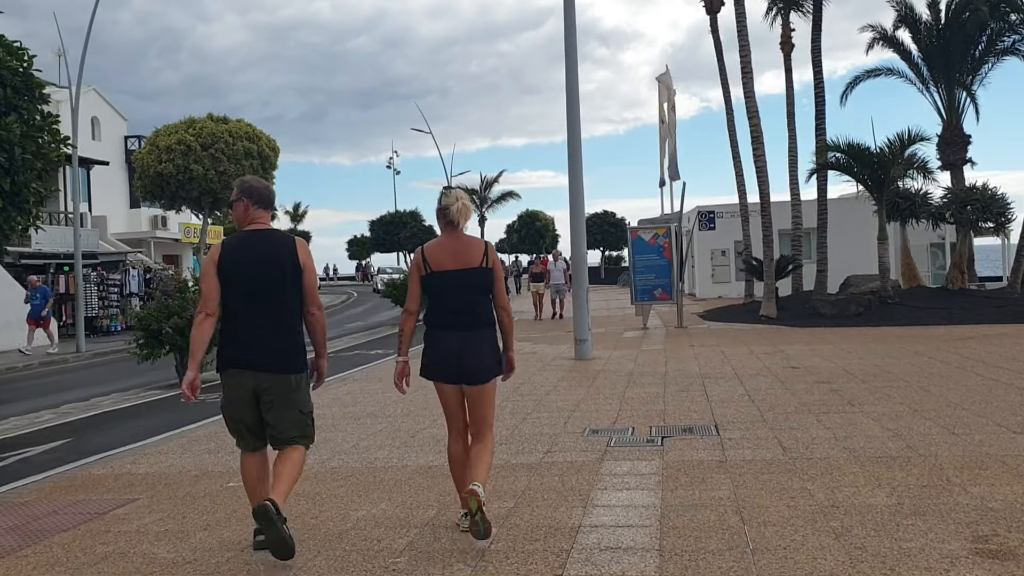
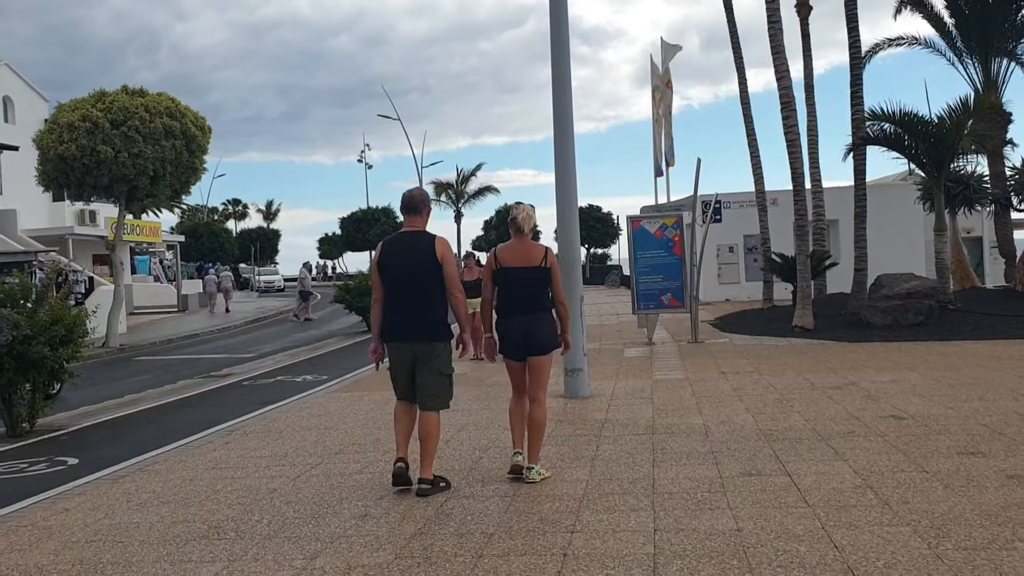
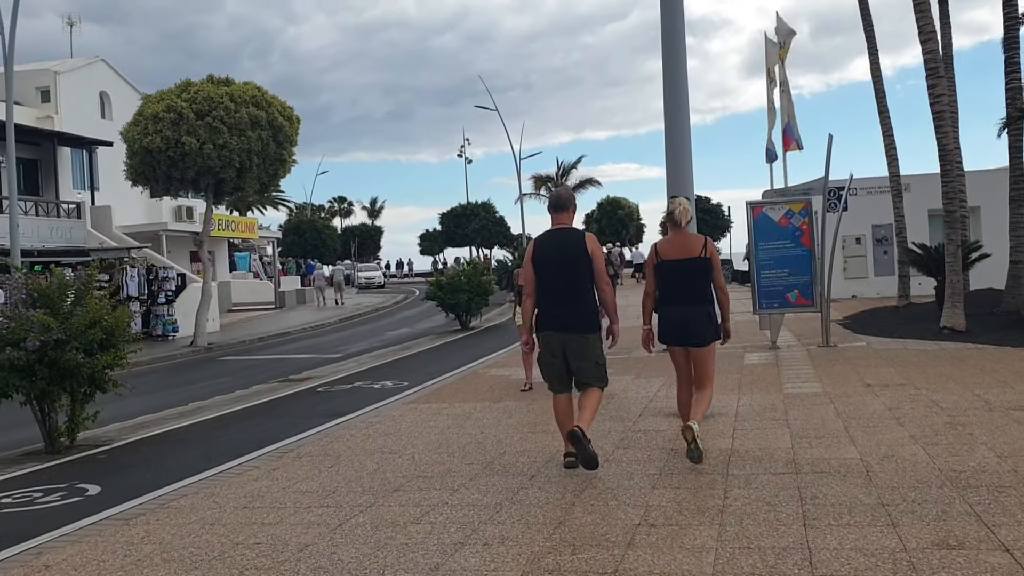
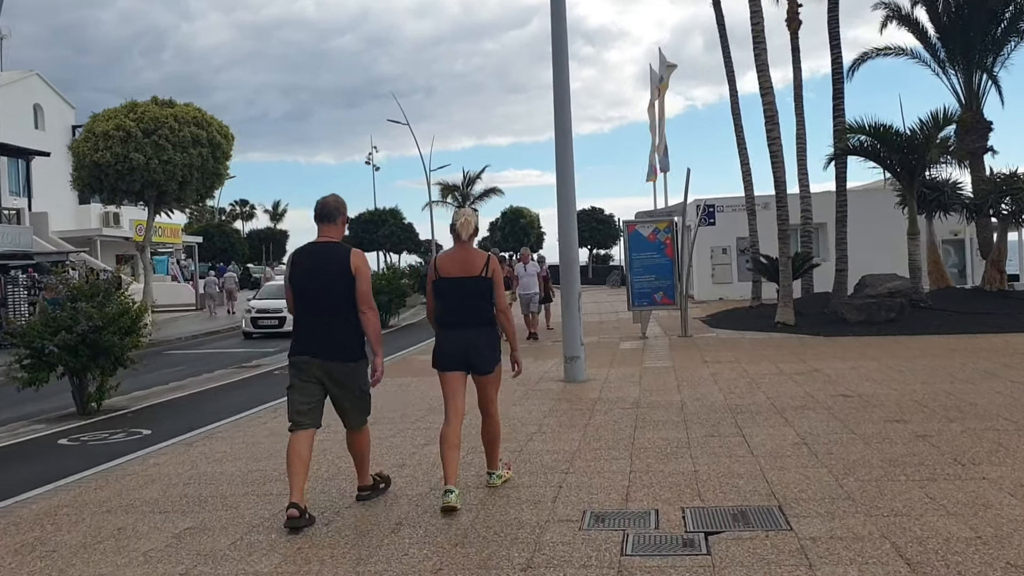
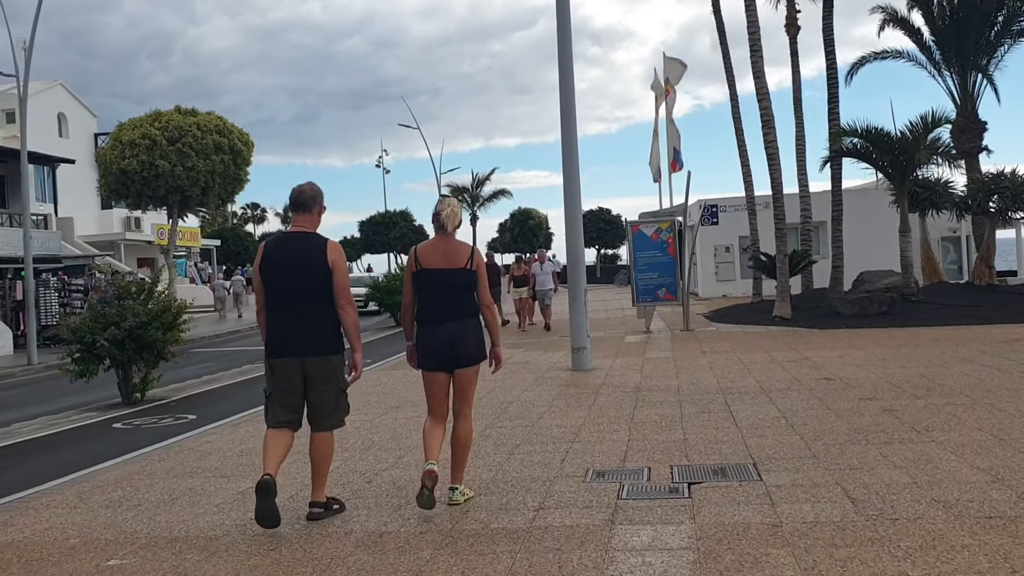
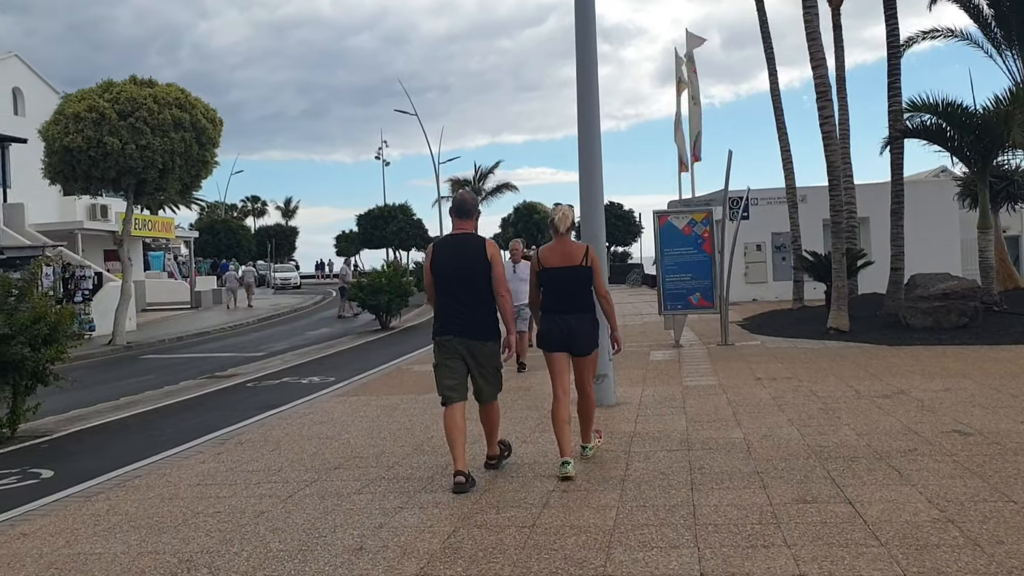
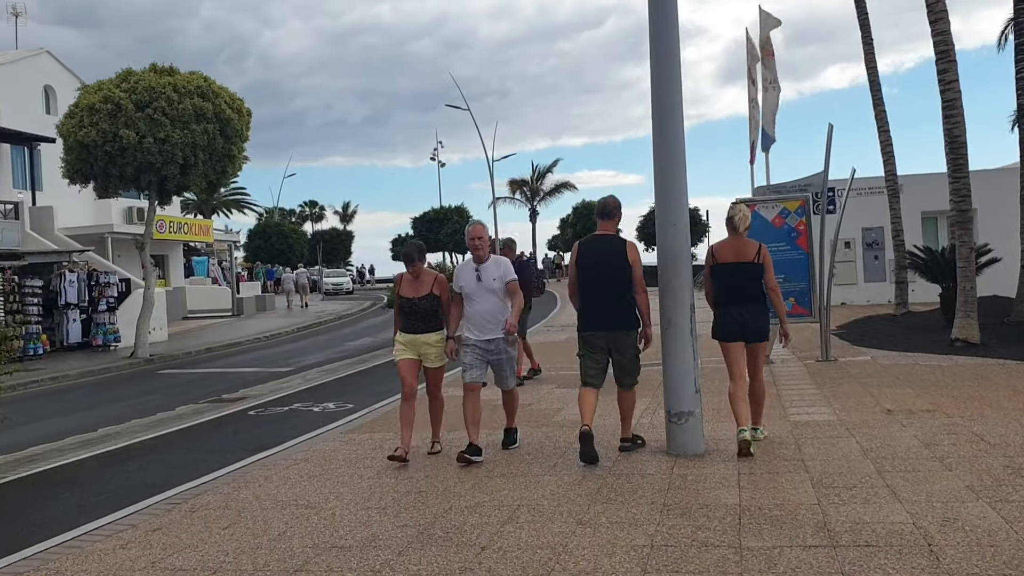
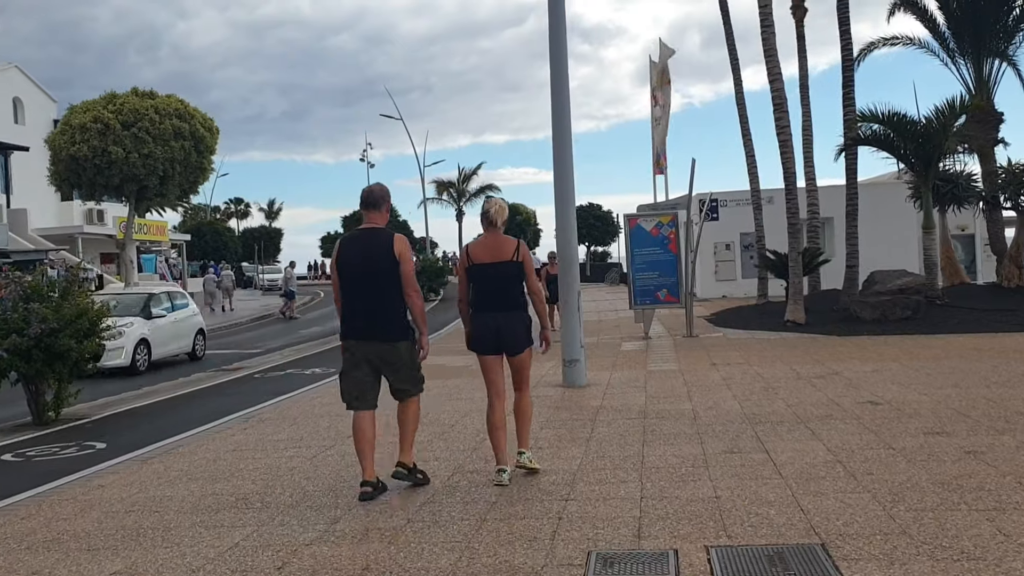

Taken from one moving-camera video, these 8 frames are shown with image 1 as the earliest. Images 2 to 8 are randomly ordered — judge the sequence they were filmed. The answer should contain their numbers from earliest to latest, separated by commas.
5, 4, 8, 2, 6, 3, 7
